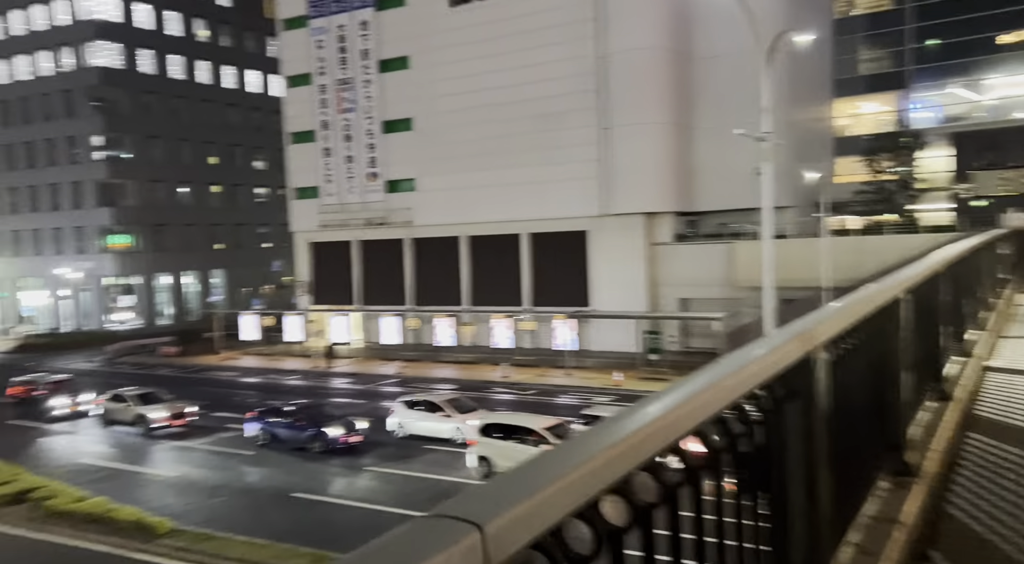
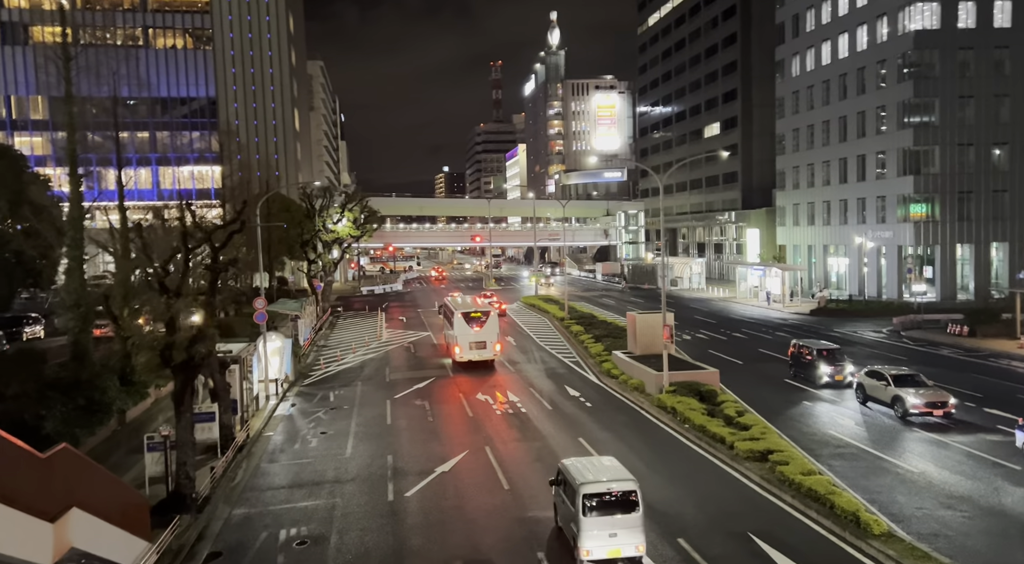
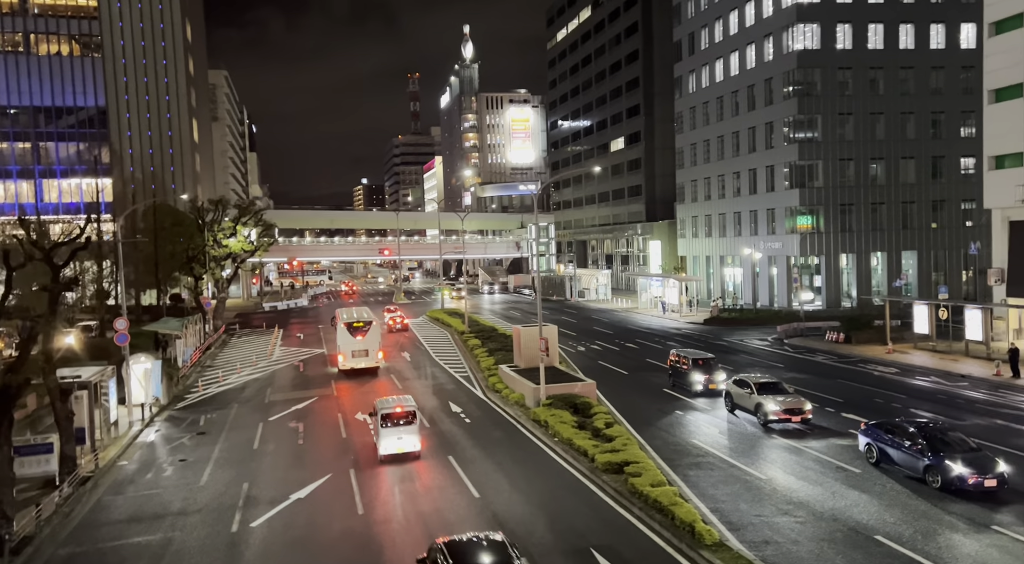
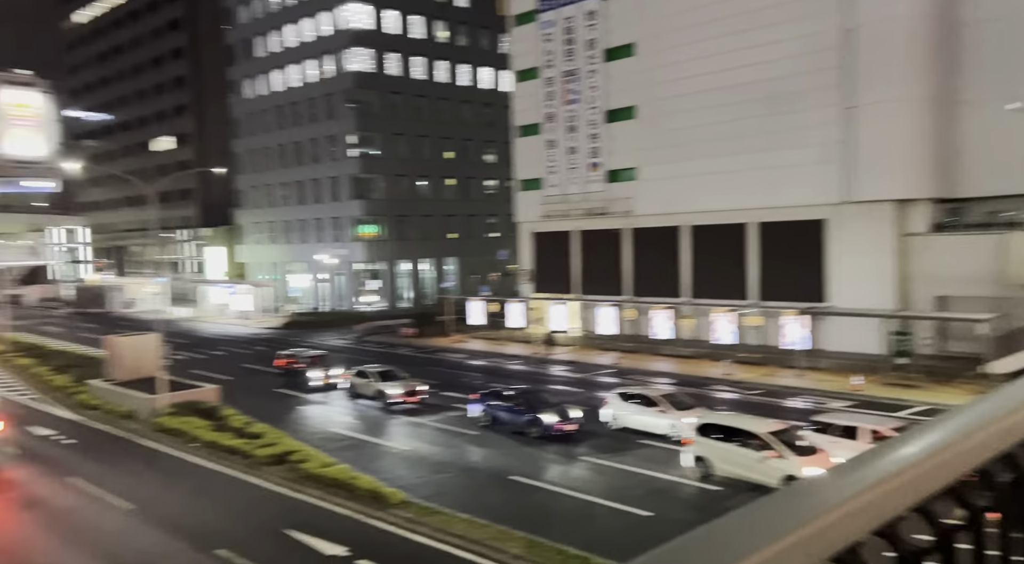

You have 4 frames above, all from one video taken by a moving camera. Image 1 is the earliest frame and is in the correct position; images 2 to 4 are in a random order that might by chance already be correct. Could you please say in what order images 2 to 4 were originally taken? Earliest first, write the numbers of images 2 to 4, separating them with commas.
4, 2, 3
